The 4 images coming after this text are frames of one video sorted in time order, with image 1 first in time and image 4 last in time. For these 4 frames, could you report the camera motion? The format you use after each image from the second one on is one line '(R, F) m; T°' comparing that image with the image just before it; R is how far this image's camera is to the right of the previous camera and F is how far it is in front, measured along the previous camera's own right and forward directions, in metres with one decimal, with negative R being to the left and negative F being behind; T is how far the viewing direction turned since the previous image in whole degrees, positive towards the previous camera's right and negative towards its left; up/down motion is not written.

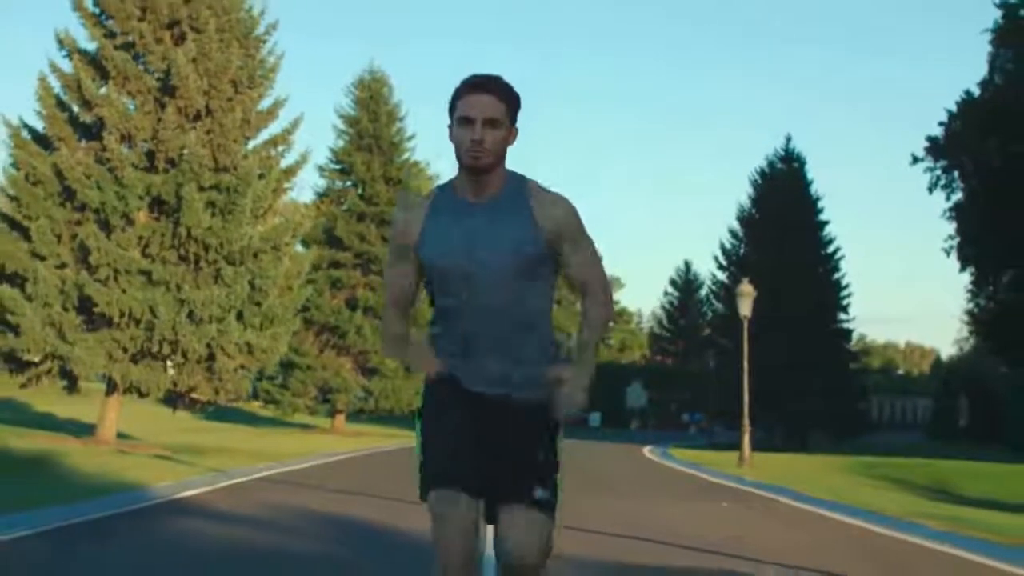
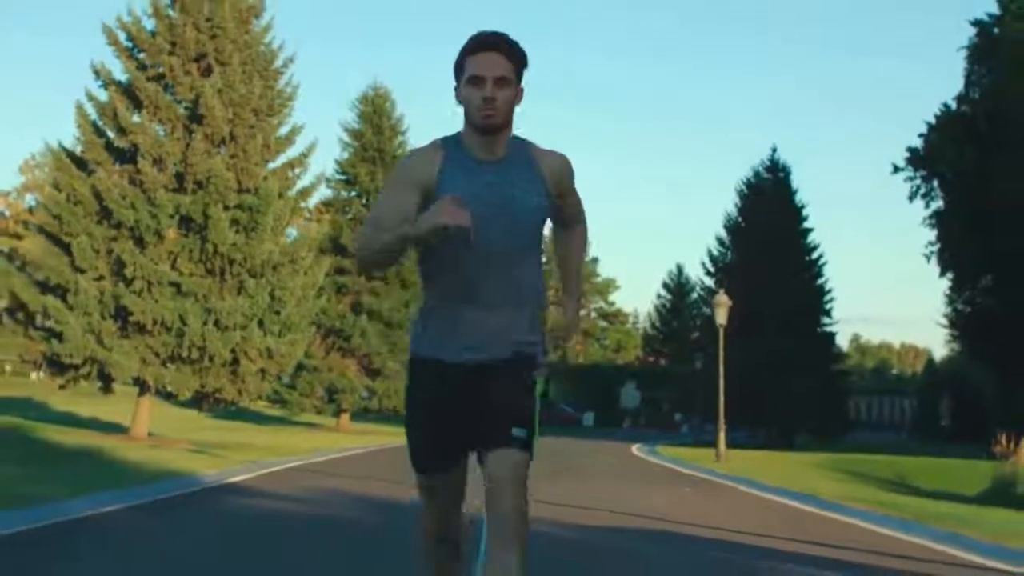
(0.0, -2.1) m; 0°
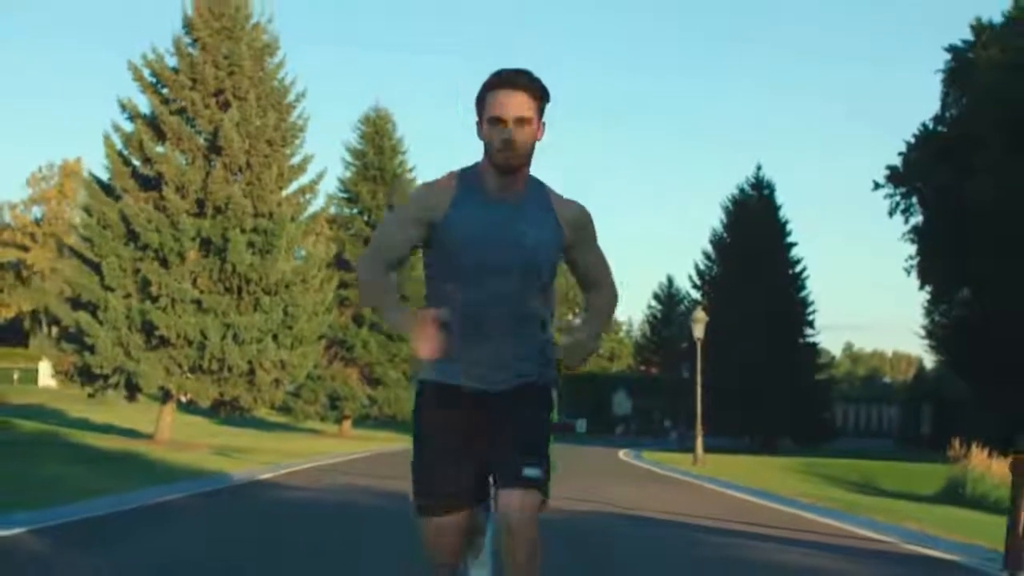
(0.0, -2.1) m; 0°
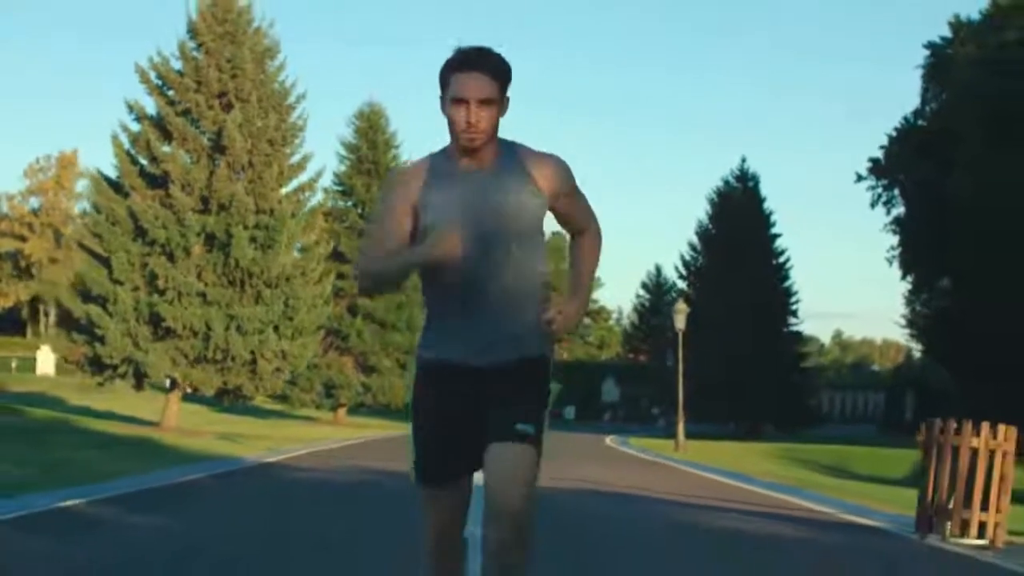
(0.0, -1.3) m; 0°
